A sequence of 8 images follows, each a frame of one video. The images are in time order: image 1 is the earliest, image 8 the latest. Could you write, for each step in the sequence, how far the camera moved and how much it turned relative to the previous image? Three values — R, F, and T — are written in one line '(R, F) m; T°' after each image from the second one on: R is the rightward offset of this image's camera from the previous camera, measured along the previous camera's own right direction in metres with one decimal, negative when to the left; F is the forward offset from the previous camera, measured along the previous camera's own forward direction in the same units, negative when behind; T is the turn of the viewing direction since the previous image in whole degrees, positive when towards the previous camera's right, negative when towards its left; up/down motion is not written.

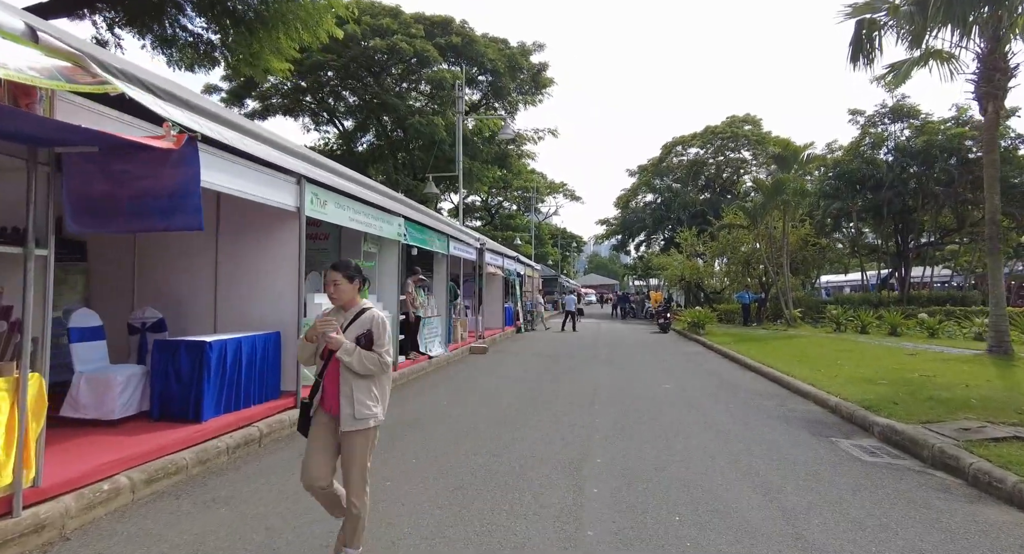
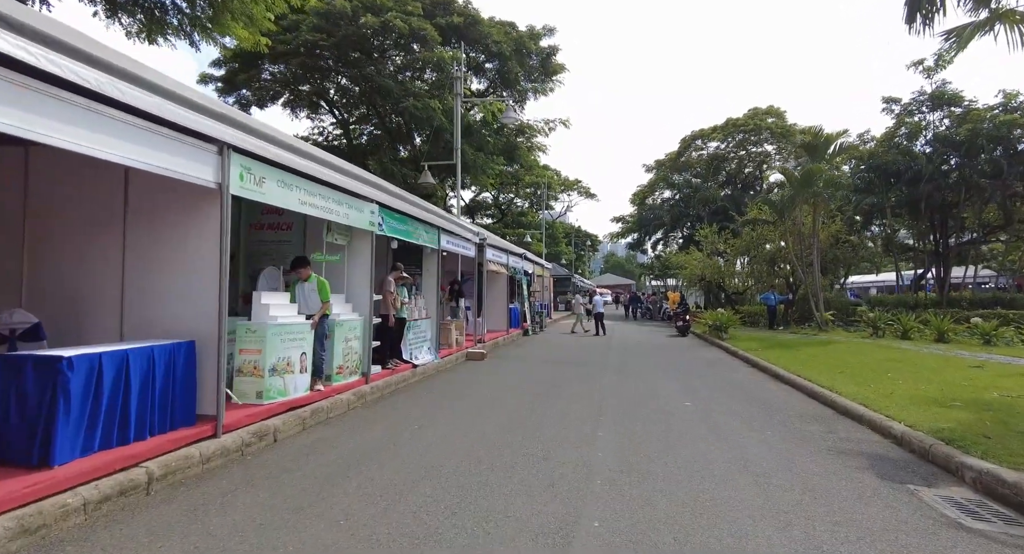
(+0.4, +1.6) m; -2°
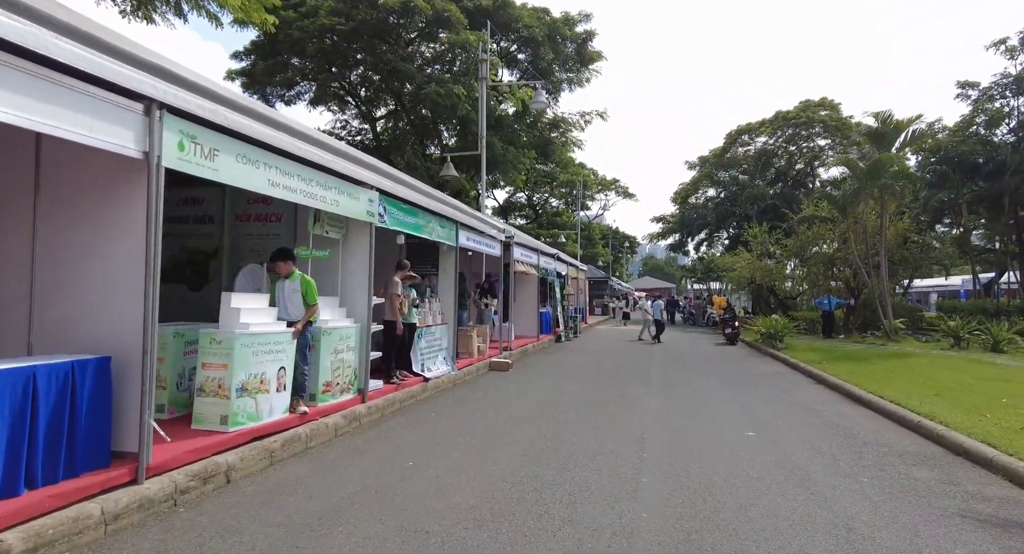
(+0.2, +1.5) m; -4°
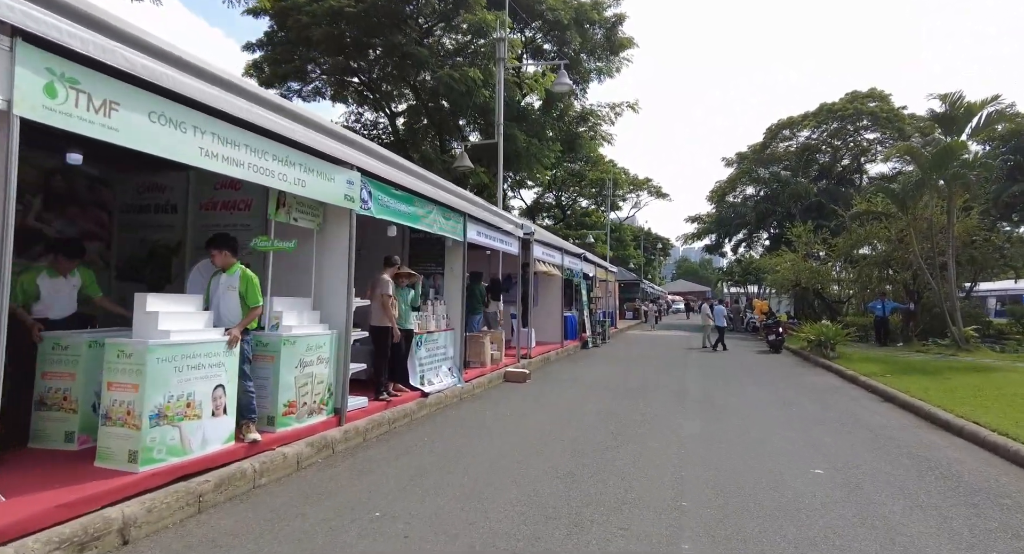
(+0.3, +1.4) m; -3°
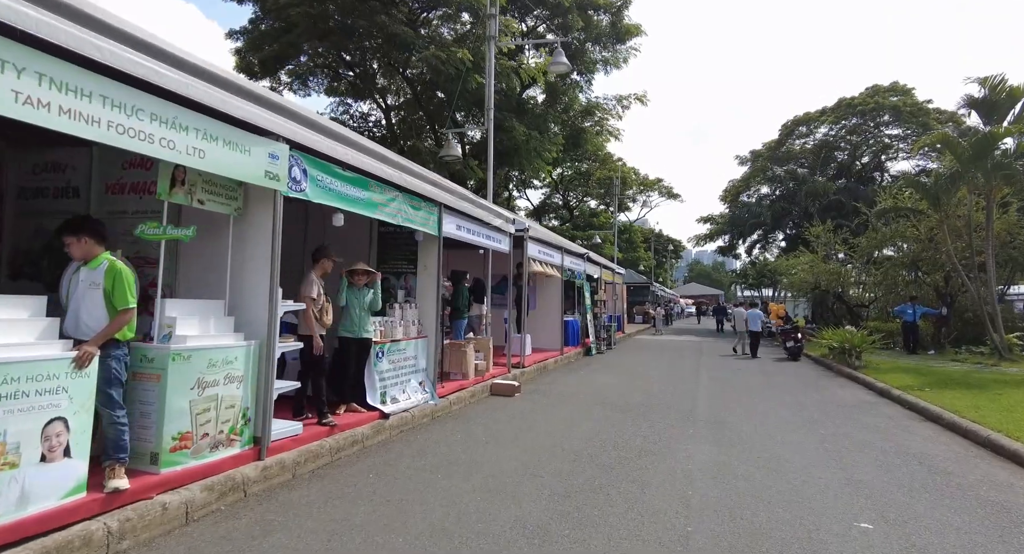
(+0.4, +1.3) m; -1°
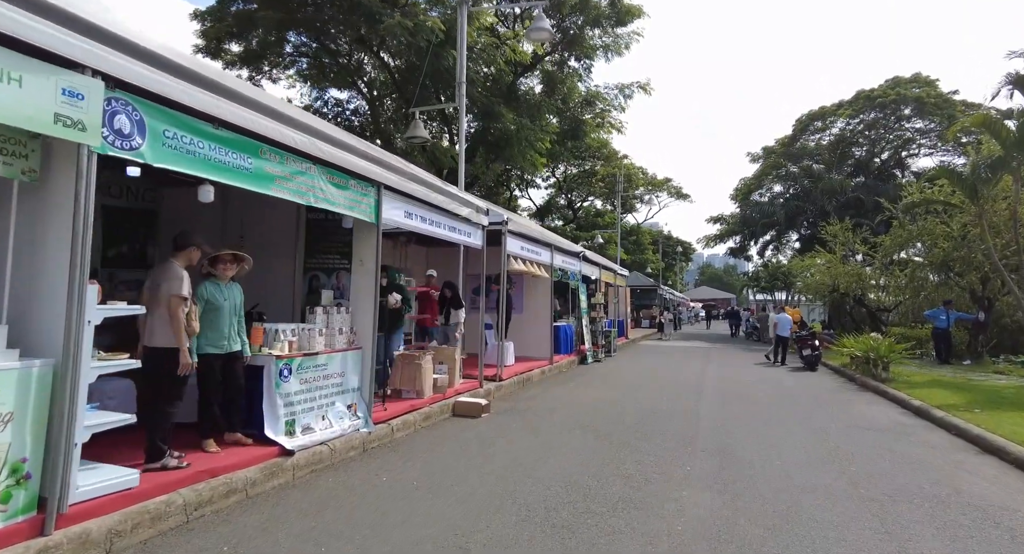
(+0.7, +1.6) m; -1°
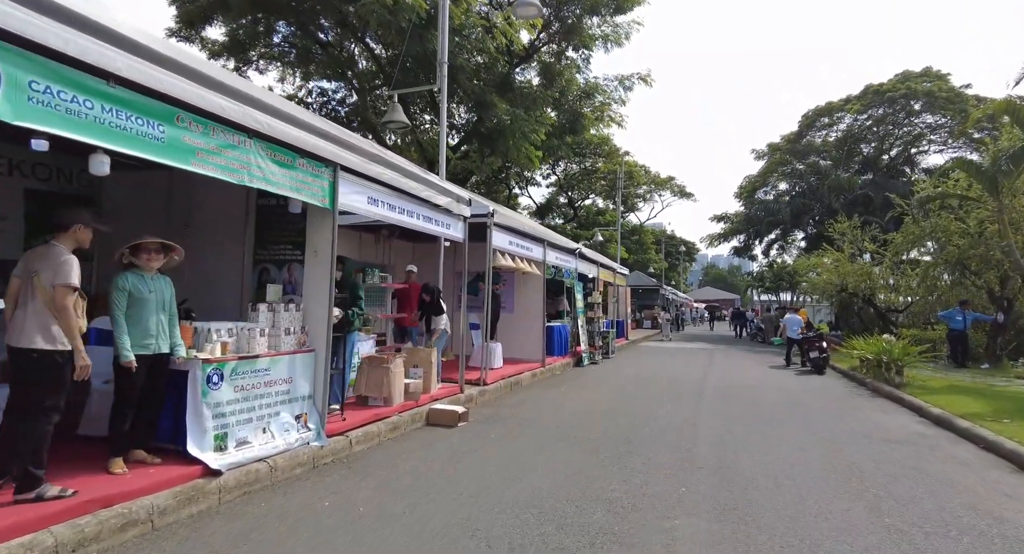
(+0.3, +0.8) m; 0°
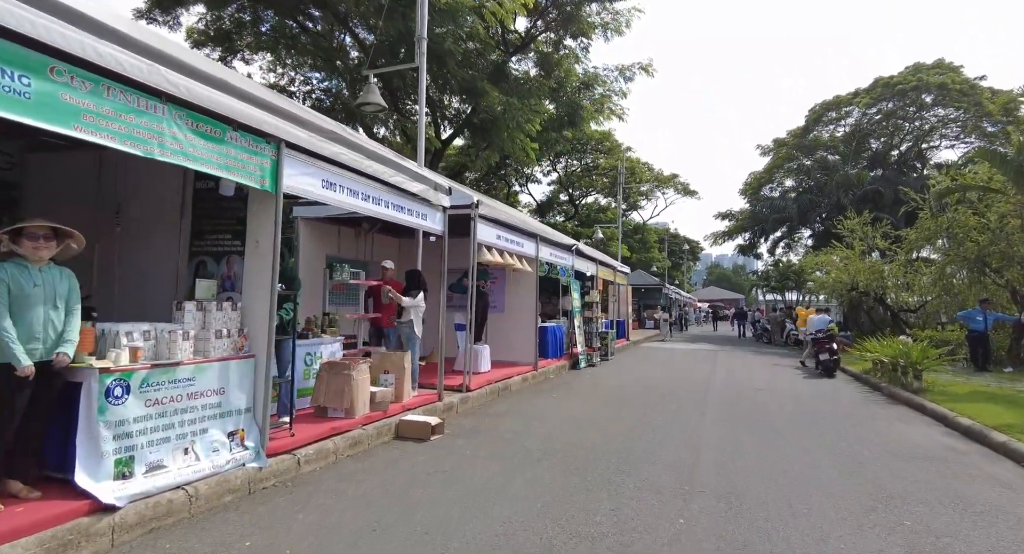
(+0.3, +0.9) m; 0°
